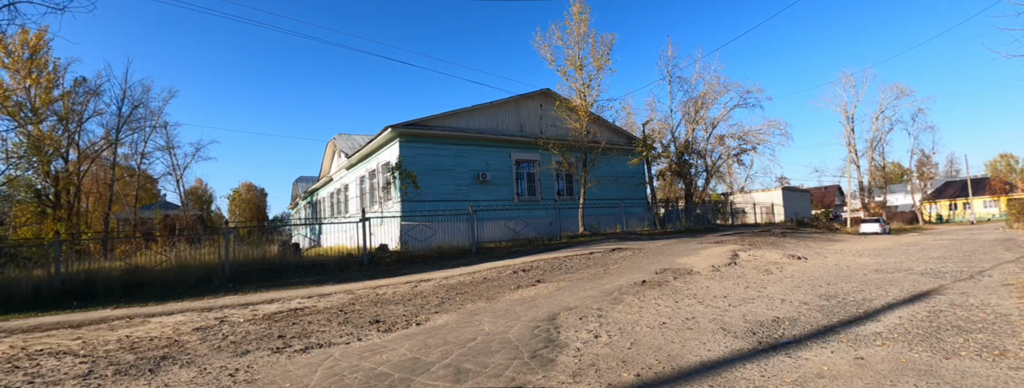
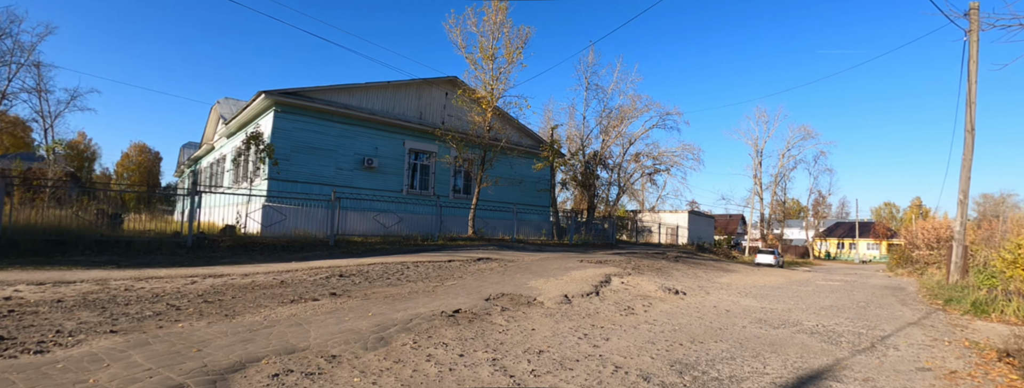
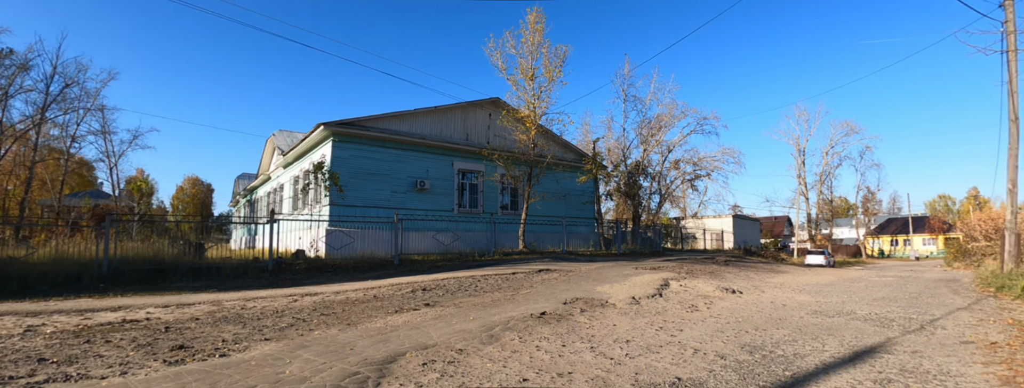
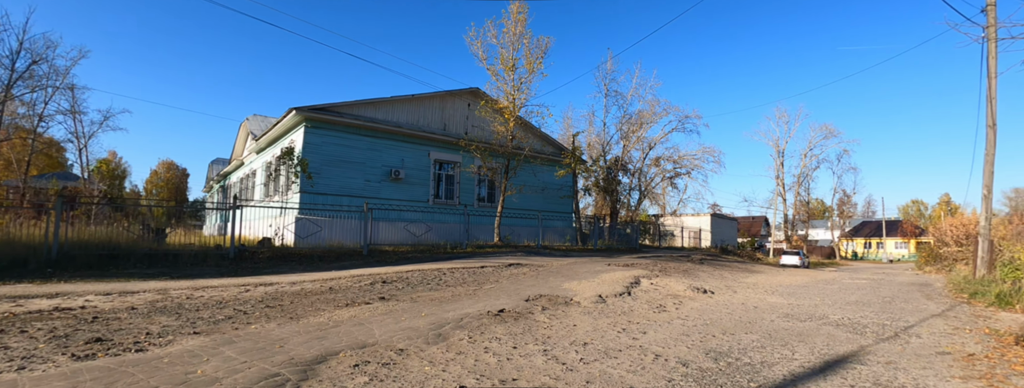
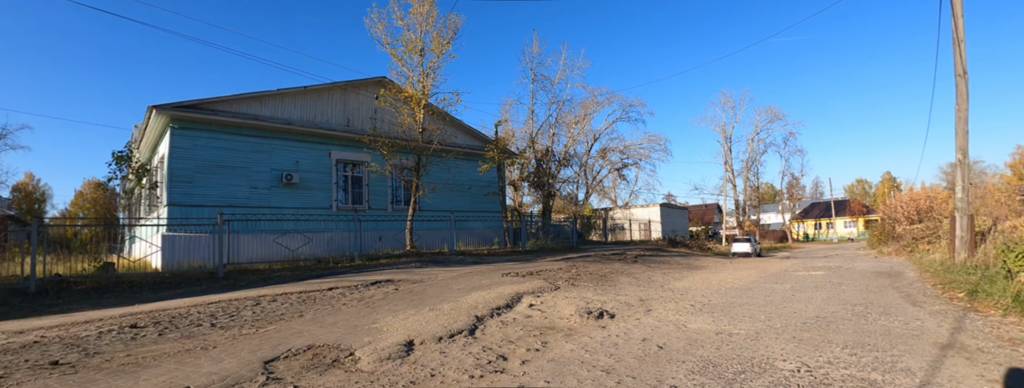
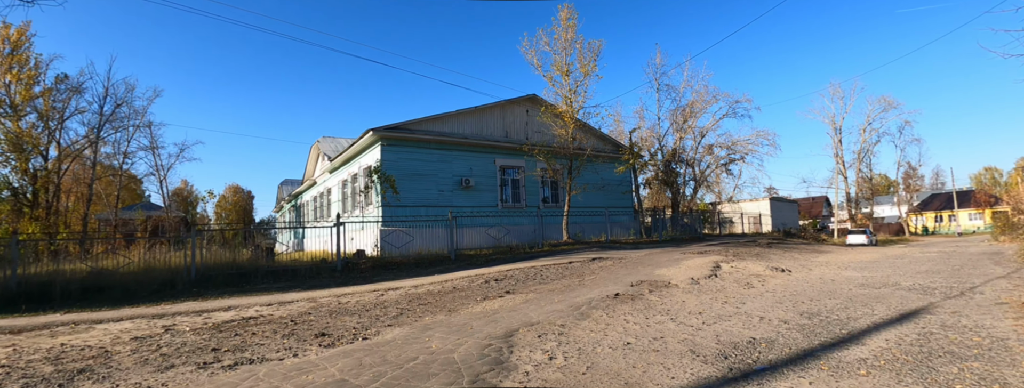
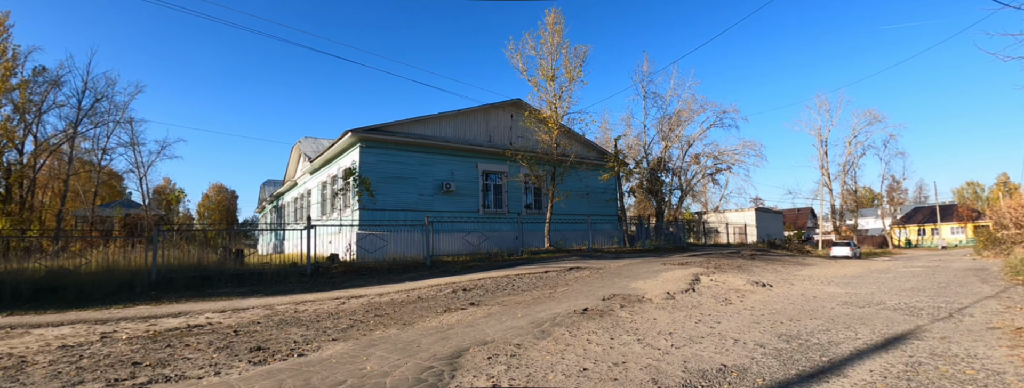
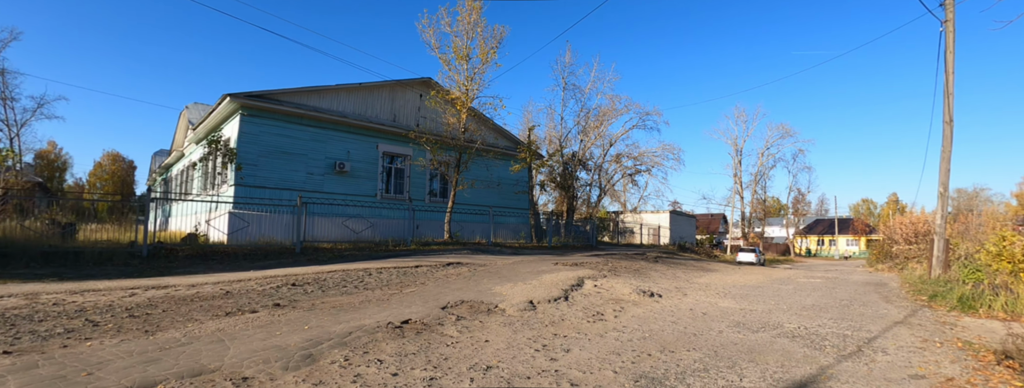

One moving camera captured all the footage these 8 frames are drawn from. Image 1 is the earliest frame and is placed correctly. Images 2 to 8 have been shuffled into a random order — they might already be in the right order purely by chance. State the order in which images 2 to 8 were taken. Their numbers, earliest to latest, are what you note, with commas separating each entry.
6, 7, 3, 4, 2, 8, 5
